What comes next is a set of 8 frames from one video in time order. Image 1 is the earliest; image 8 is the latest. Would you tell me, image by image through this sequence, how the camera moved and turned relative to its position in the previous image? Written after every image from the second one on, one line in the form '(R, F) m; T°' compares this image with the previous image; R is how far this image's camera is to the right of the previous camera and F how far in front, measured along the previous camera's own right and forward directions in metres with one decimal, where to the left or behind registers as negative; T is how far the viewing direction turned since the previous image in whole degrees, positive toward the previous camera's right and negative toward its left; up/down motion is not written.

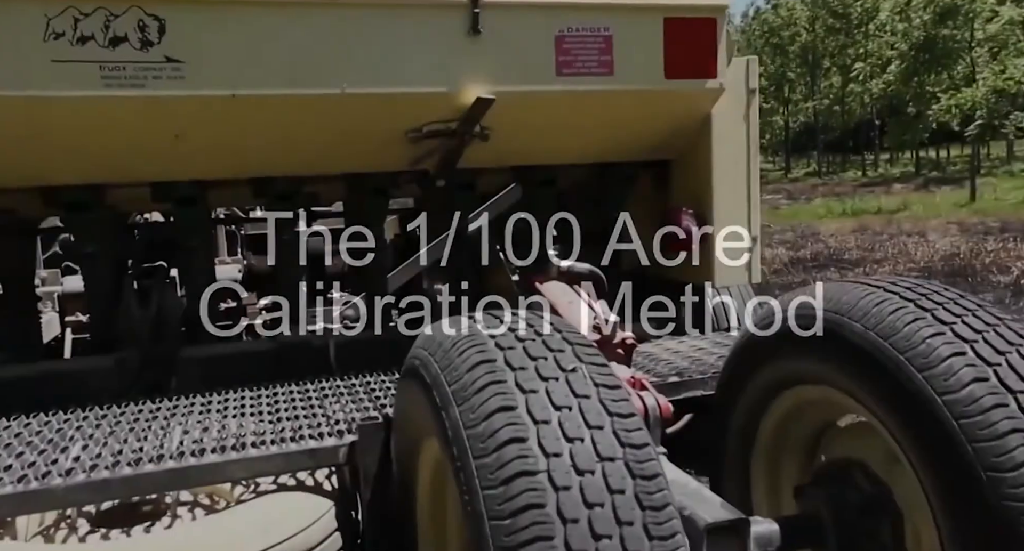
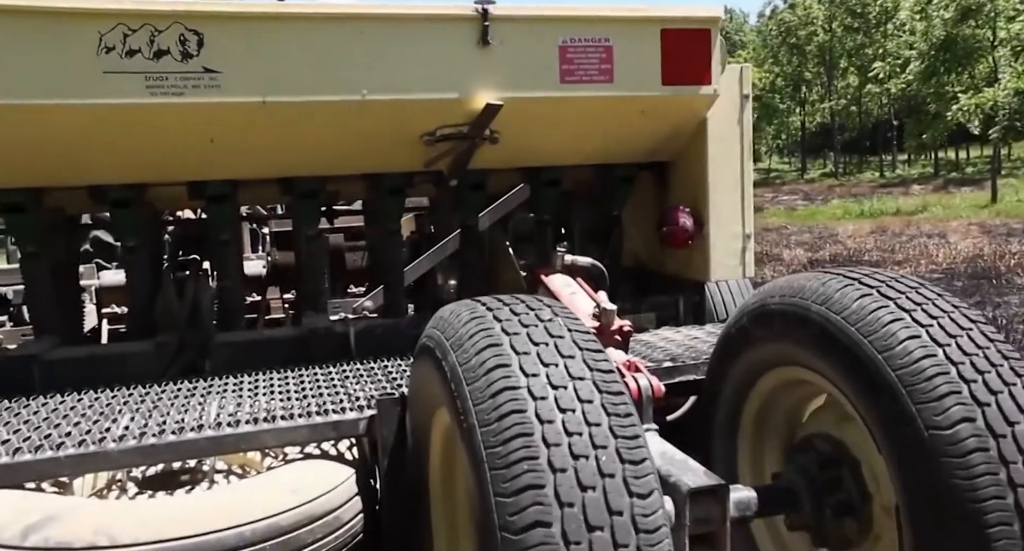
(0.0, -0.2) m; -1°
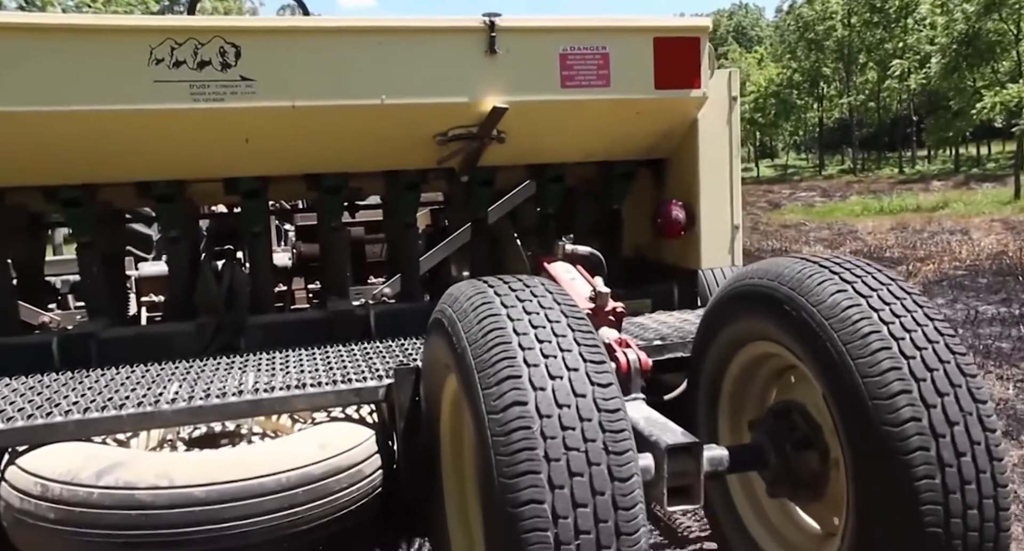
(0.0, -0.2) m; -1°
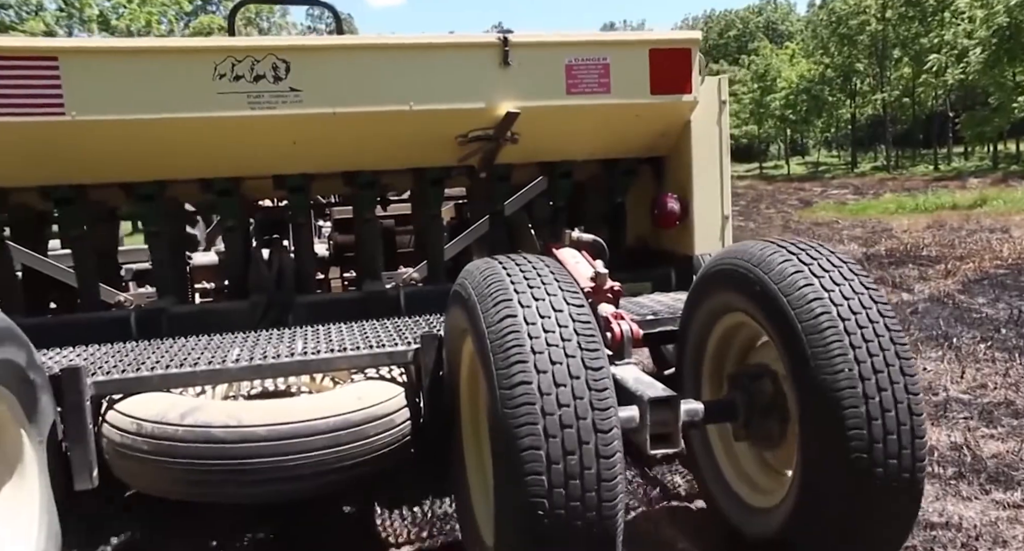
(+0.1, -0.4) m; -2°
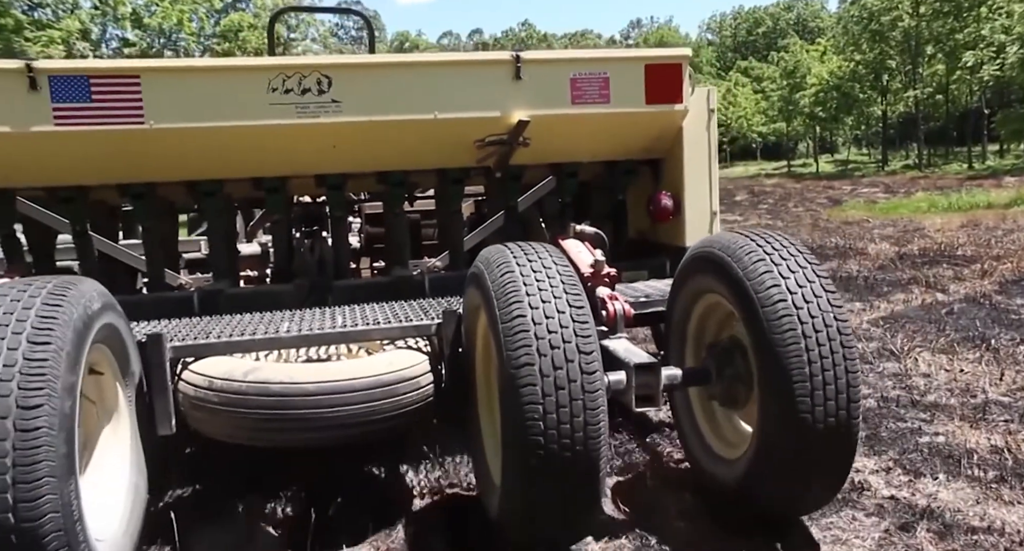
(+0.1, -0.4) m; -2°
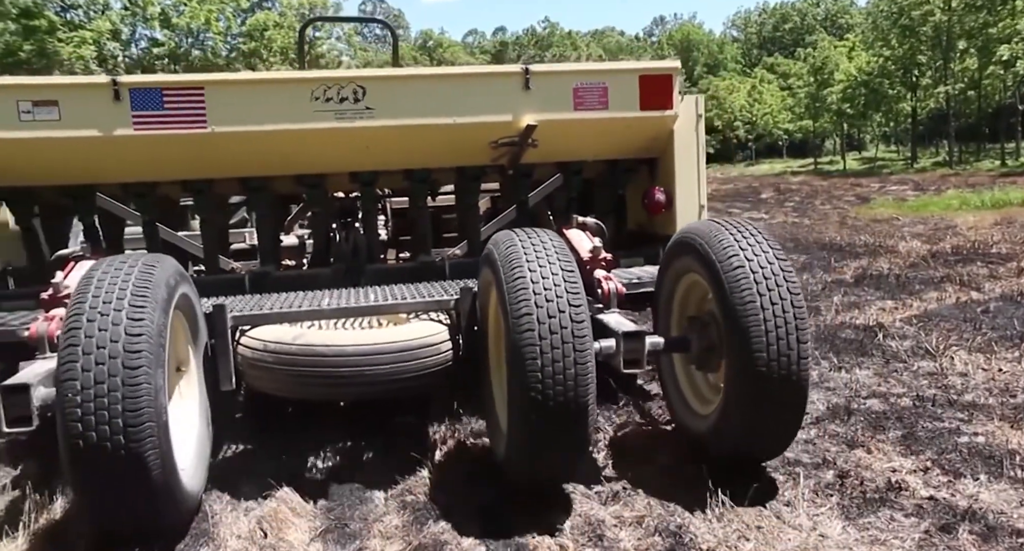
(+0.1, -0.5) m; -2°
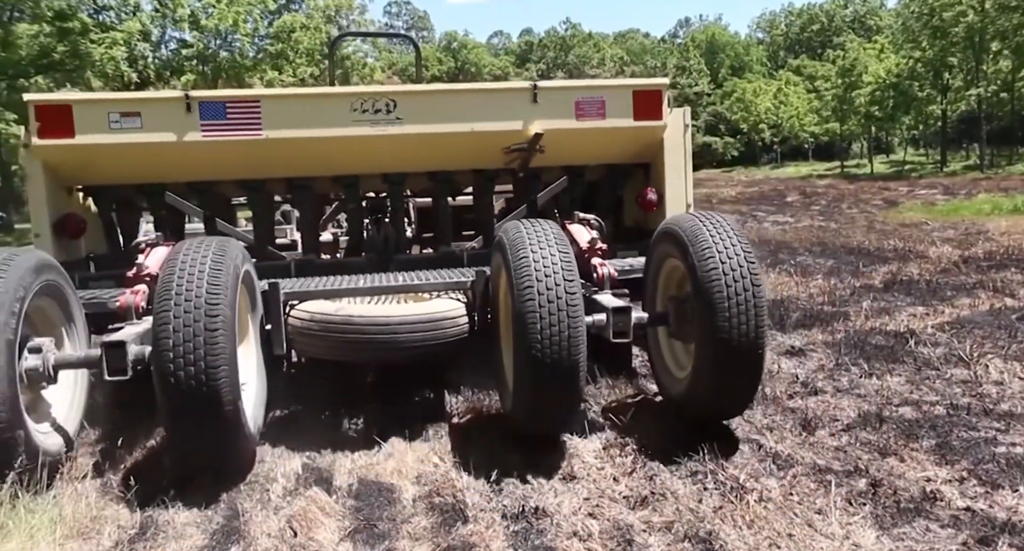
(+0.1, -0.6) m; -2°
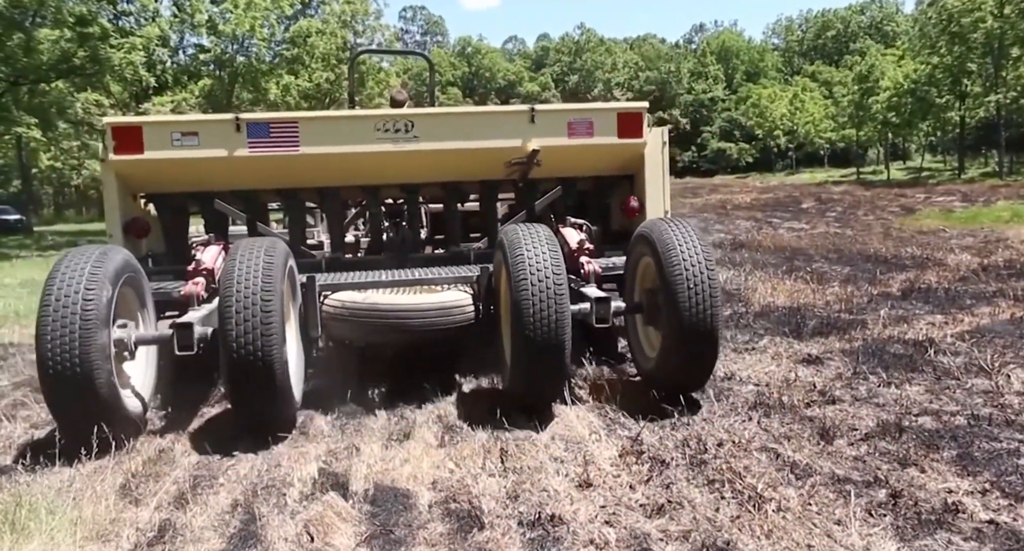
(+0.1, -0.6) m; -1°
